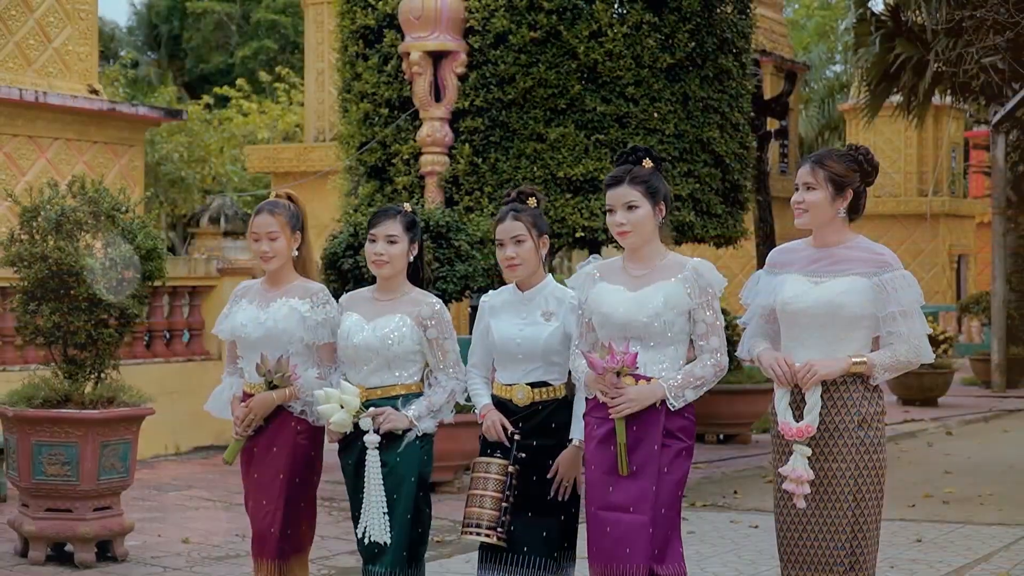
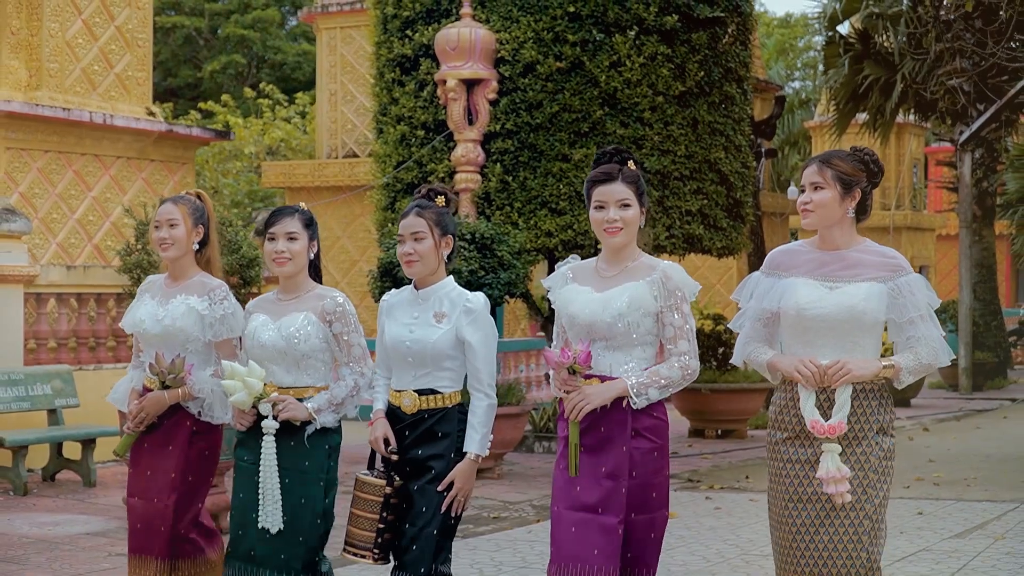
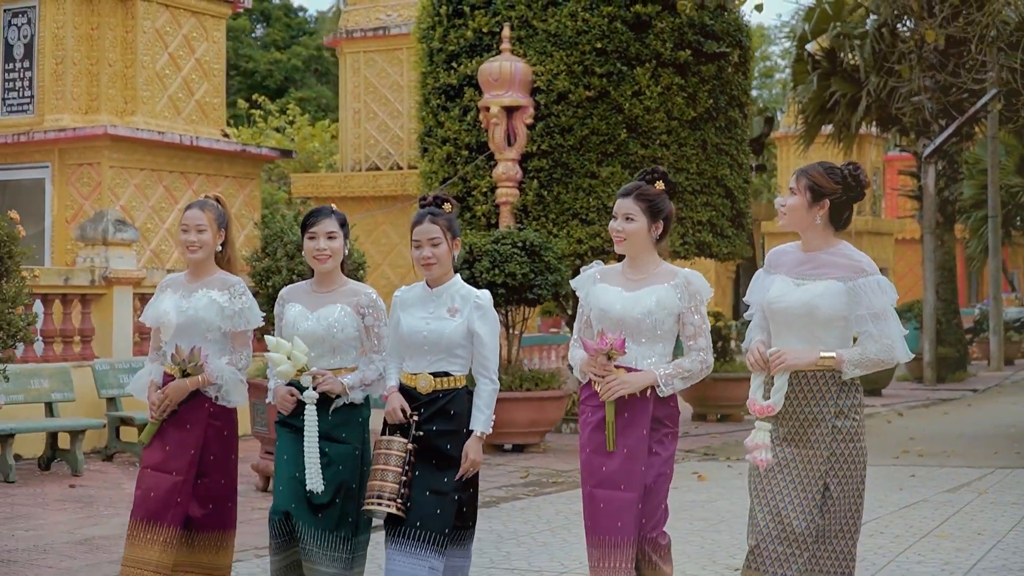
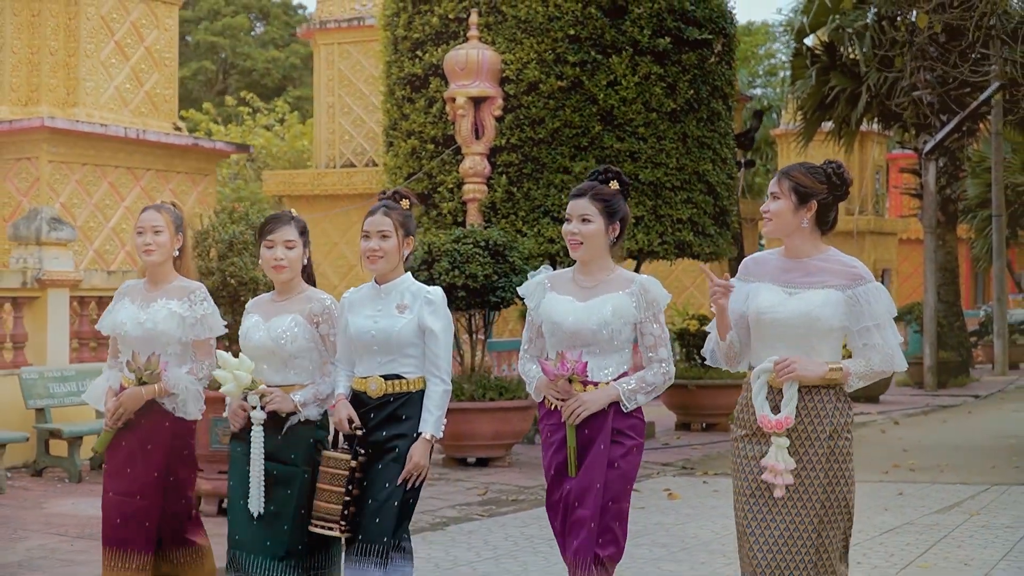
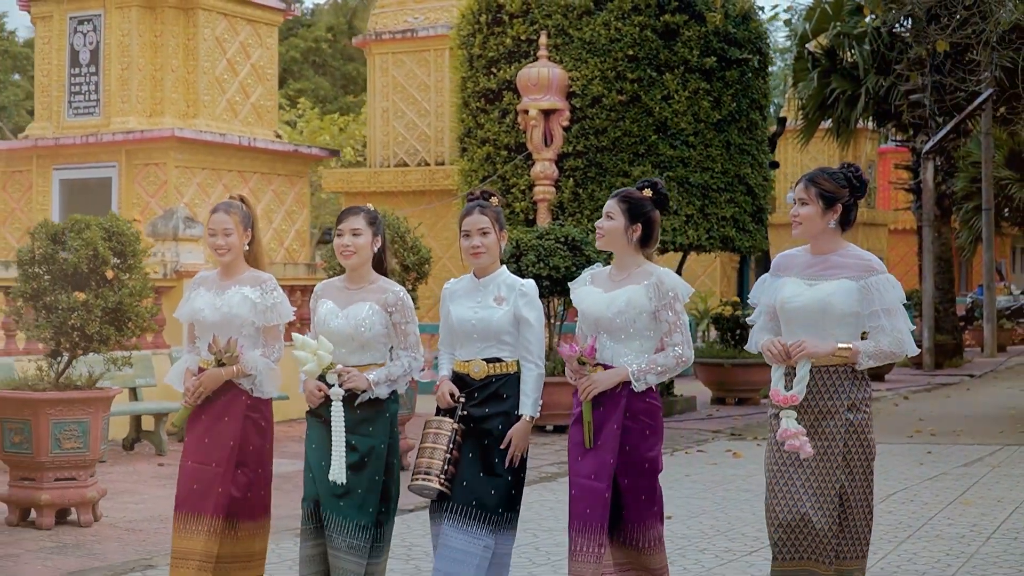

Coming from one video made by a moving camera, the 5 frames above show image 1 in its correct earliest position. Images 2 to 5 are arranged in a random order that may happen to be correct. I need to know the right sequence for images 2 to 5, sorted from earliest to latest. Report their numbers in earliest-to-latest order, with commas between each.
2, 4, 3, 5
